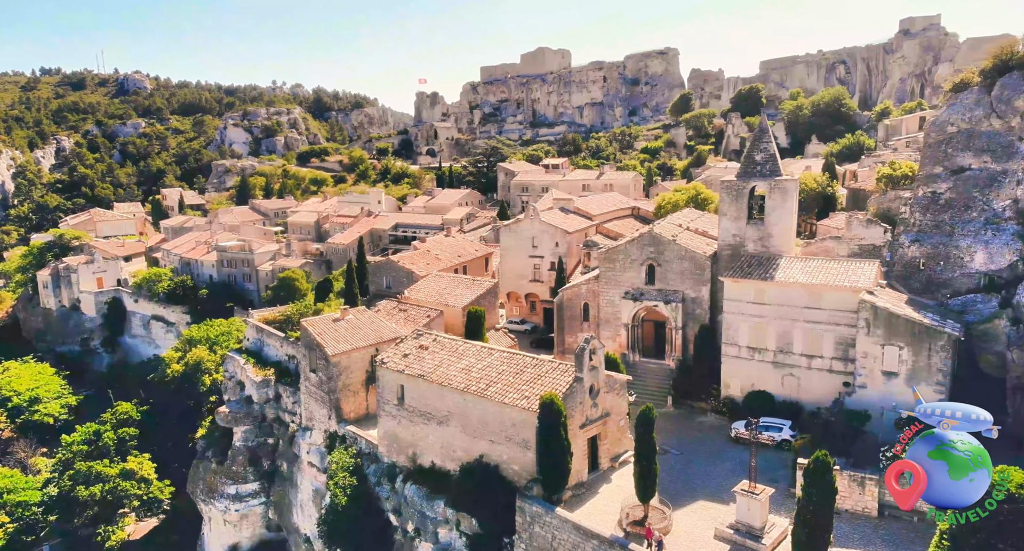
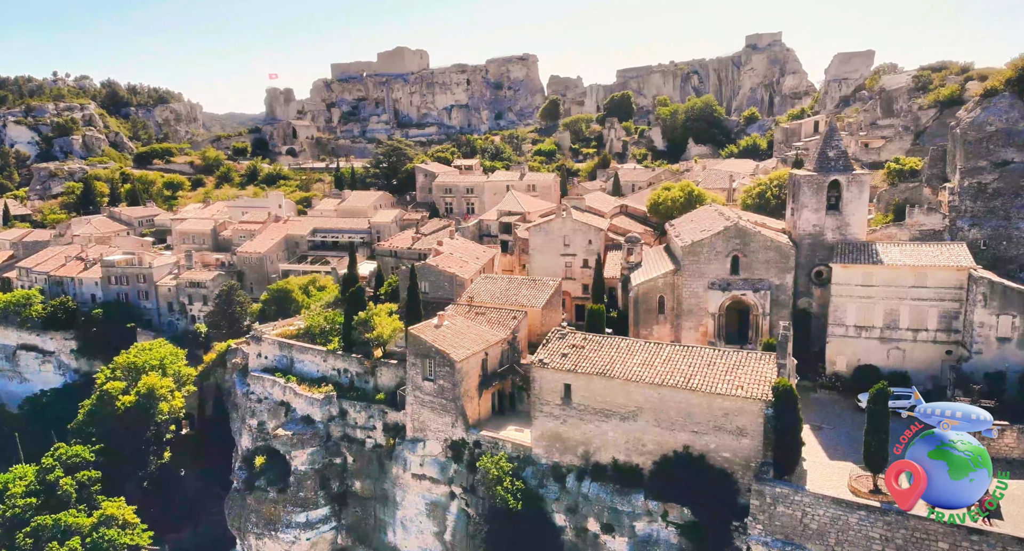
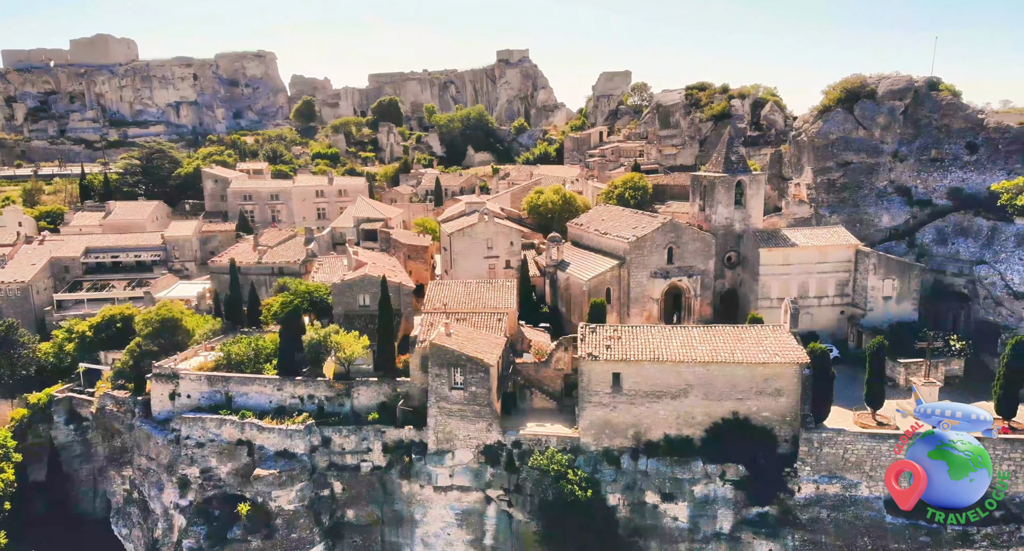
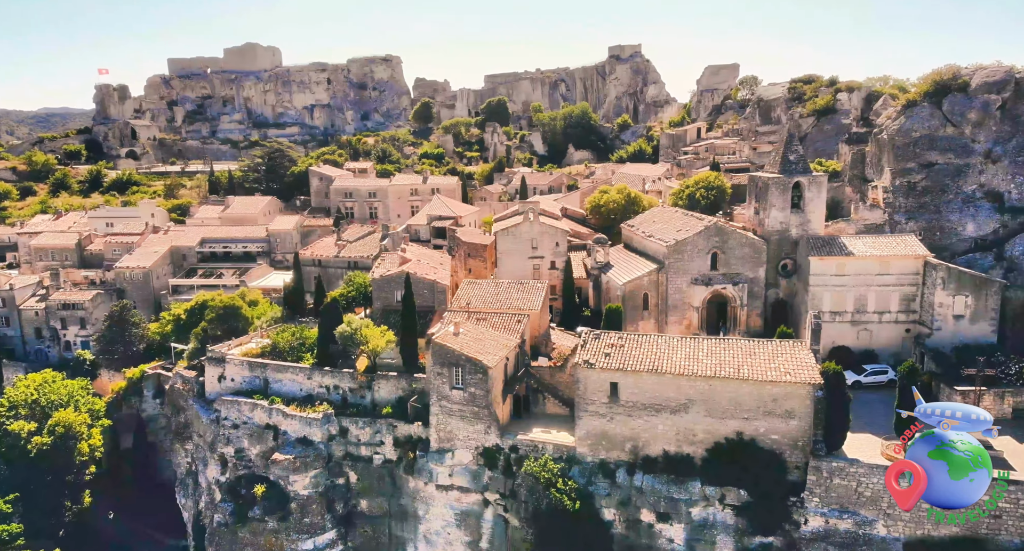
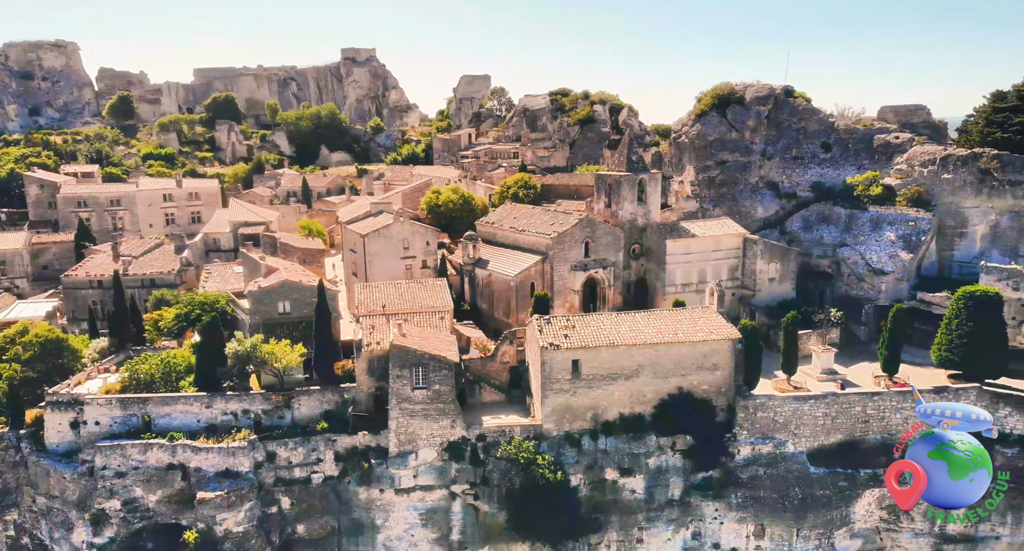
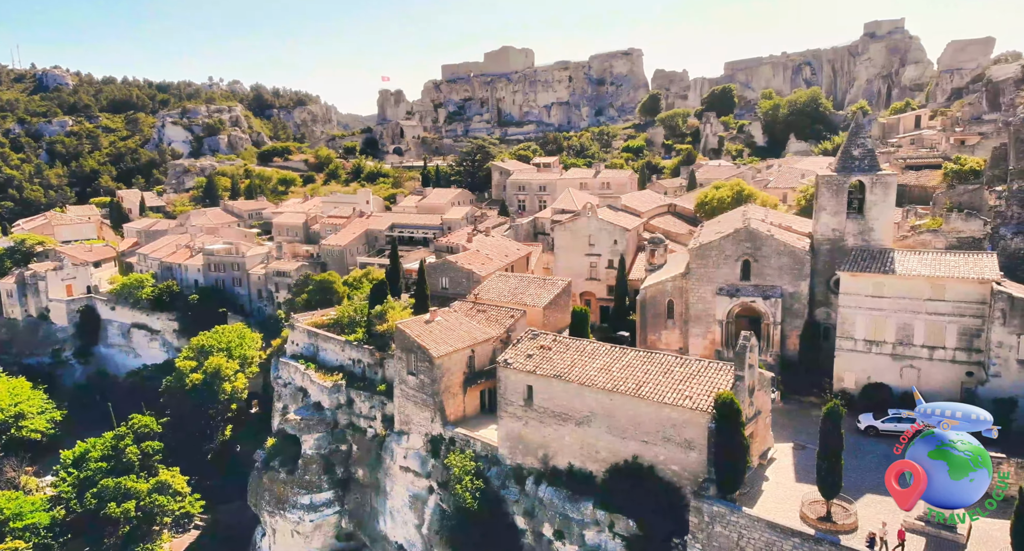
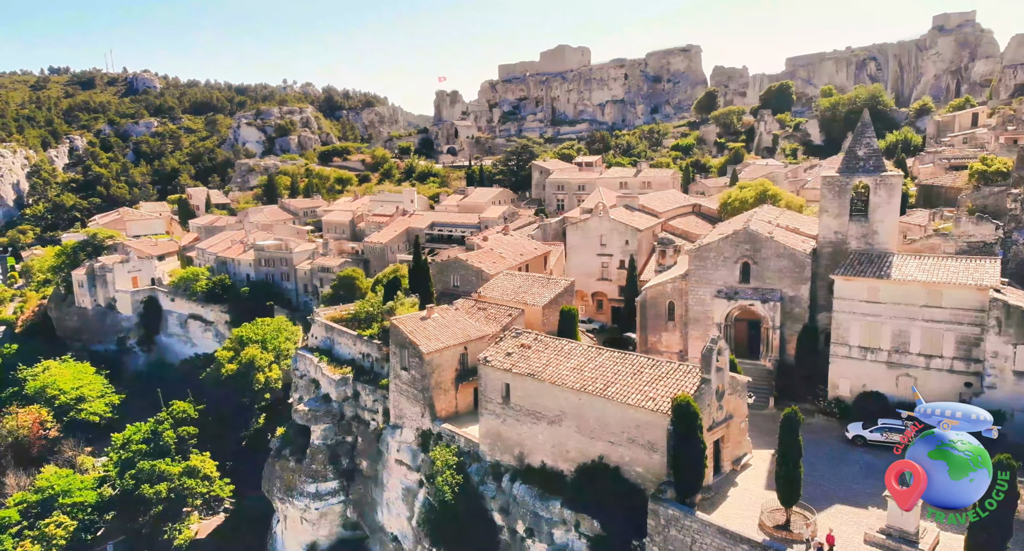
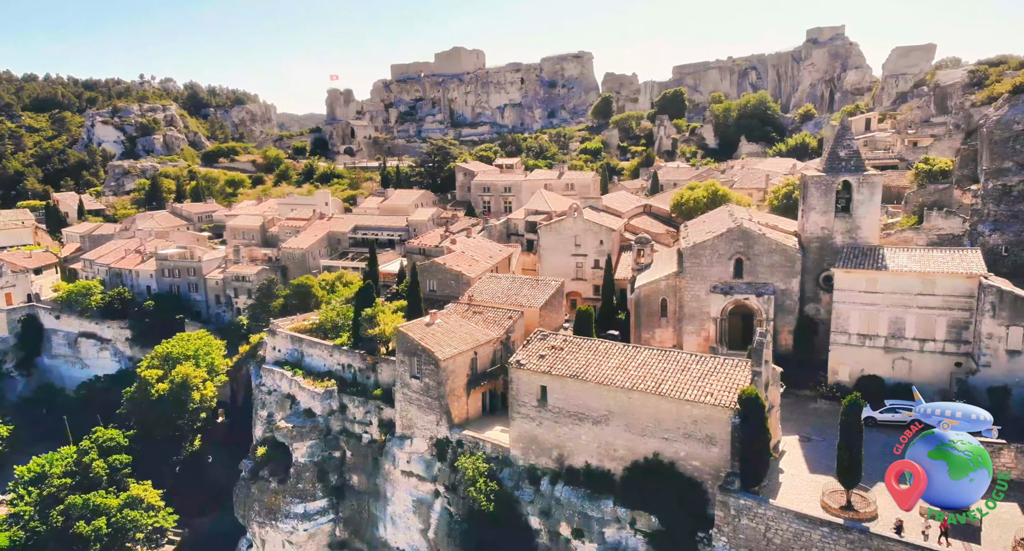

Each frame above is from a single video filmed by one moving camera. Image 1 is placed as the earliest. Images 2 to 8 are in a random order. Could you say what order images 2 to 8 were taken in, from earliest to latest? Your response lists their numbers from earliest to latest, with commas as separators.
7, 6, 8, 2, 4, 3, 5
